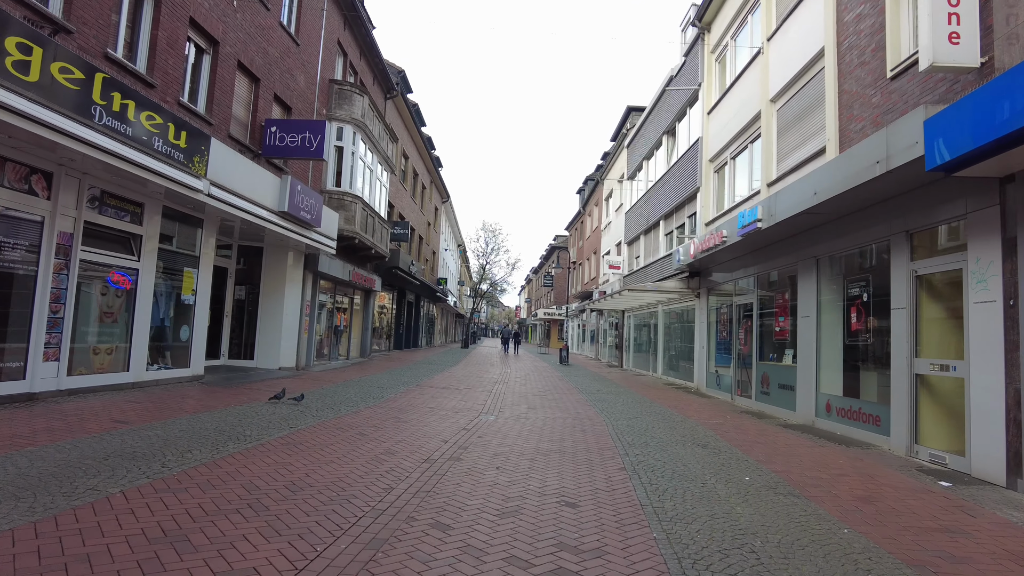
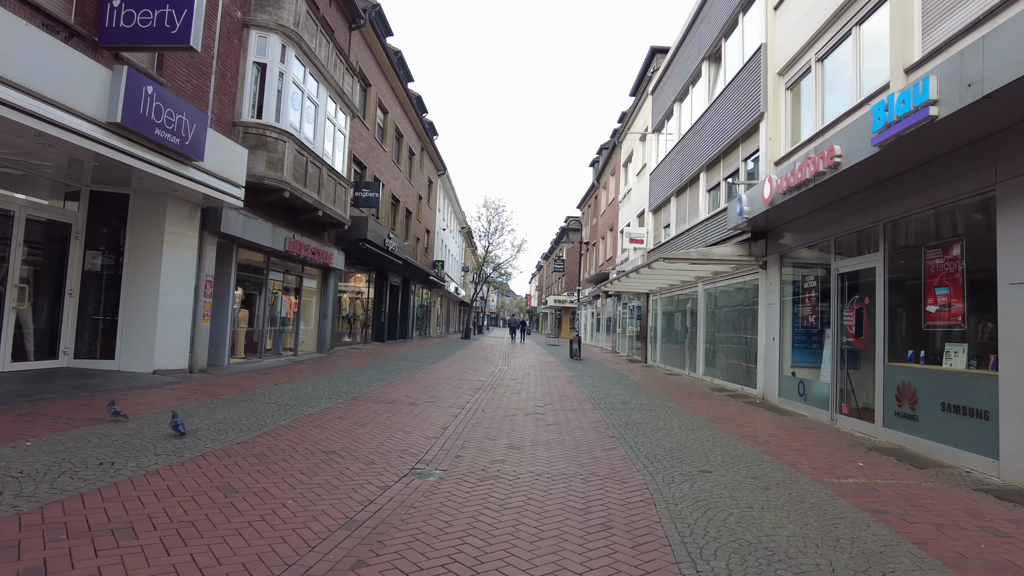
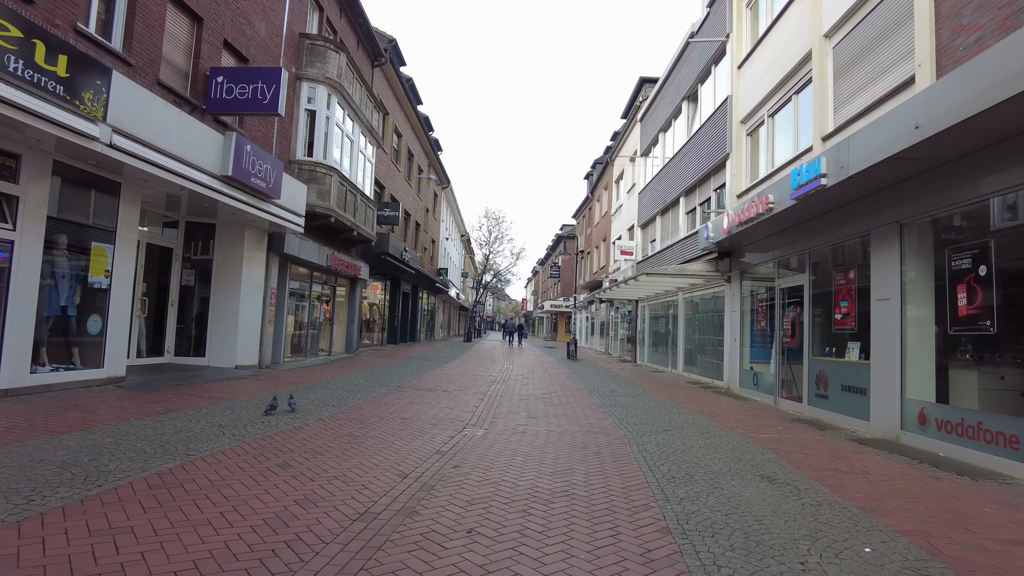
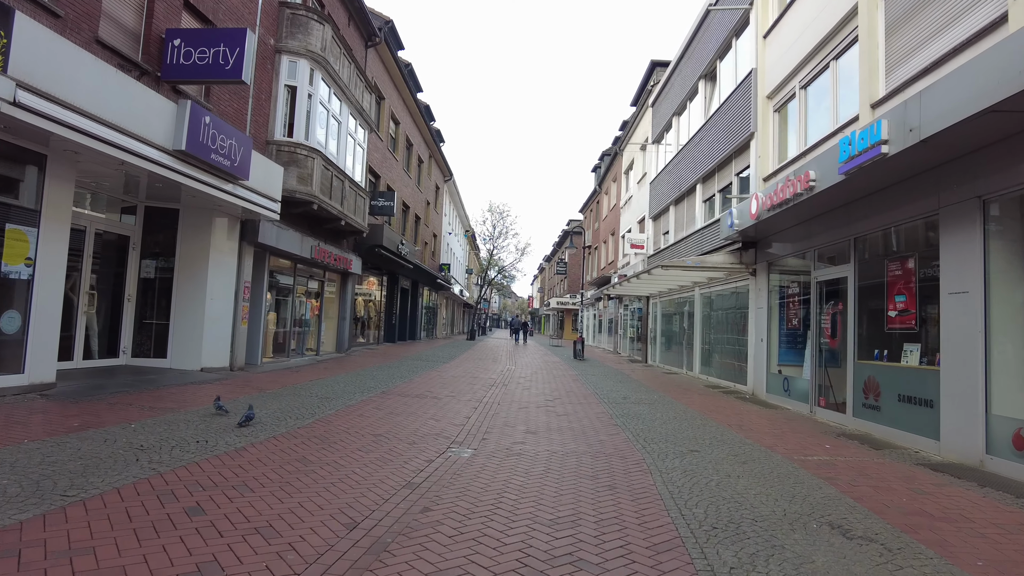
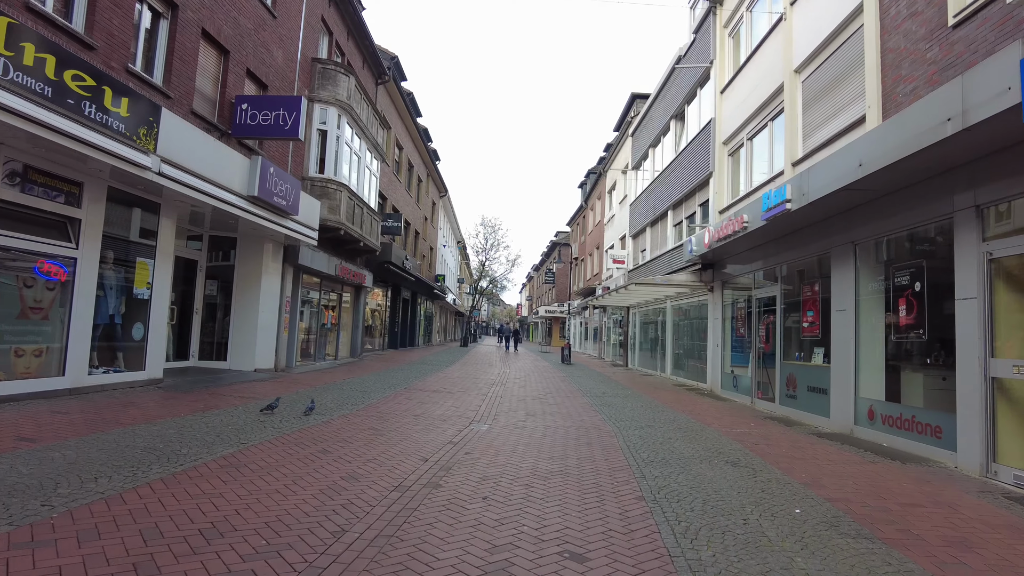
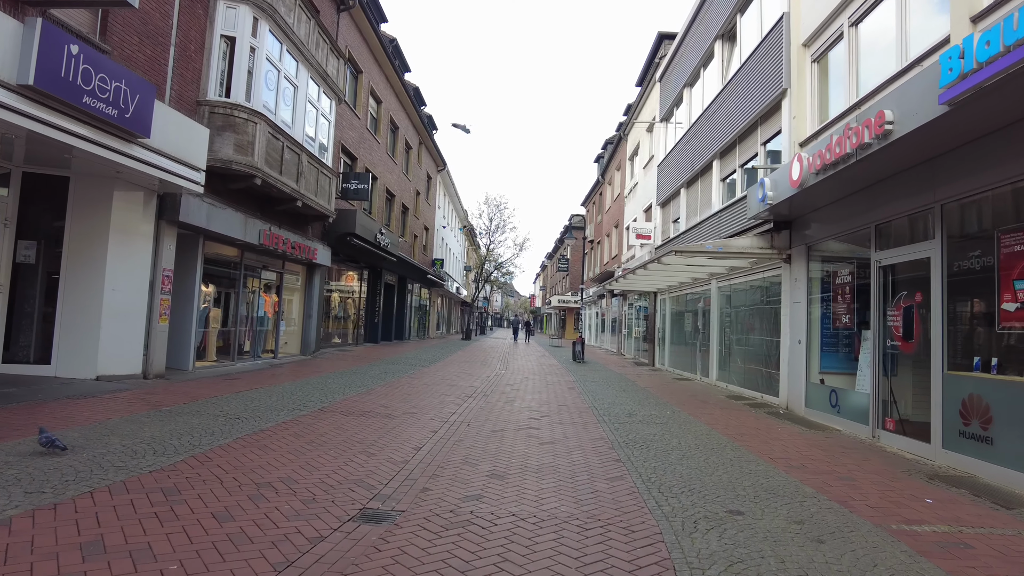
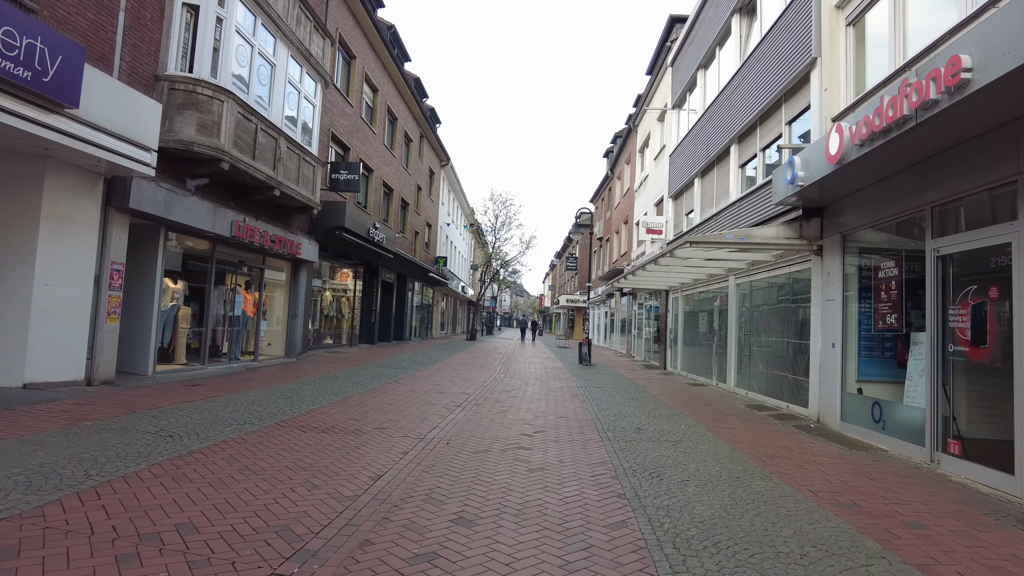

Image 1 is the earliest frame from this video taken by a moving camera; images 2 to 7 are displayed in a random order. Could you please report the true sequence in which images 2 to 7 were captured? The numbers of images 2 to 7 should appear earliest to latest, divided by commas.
5, 3, 4, 2, 6, 7
